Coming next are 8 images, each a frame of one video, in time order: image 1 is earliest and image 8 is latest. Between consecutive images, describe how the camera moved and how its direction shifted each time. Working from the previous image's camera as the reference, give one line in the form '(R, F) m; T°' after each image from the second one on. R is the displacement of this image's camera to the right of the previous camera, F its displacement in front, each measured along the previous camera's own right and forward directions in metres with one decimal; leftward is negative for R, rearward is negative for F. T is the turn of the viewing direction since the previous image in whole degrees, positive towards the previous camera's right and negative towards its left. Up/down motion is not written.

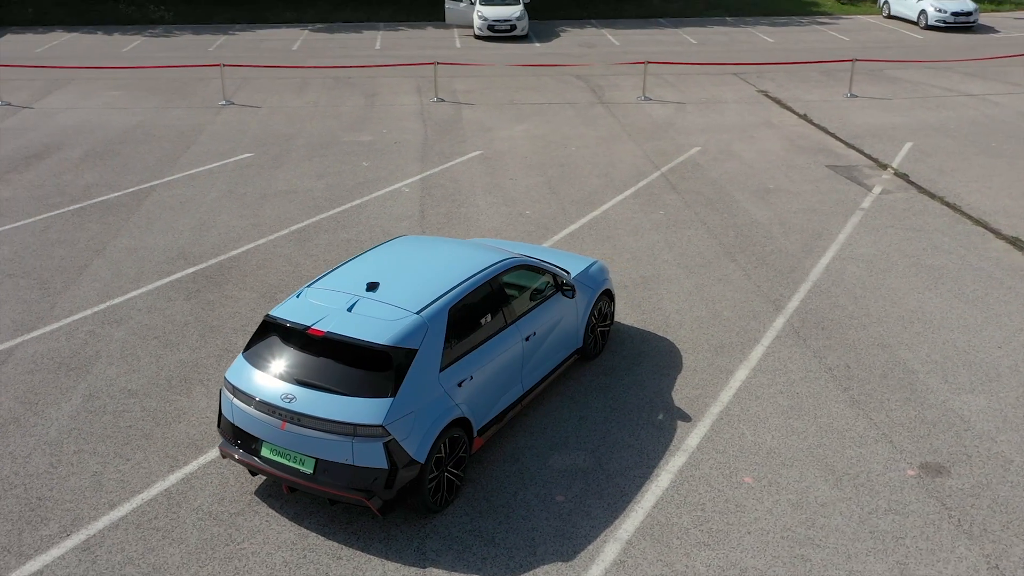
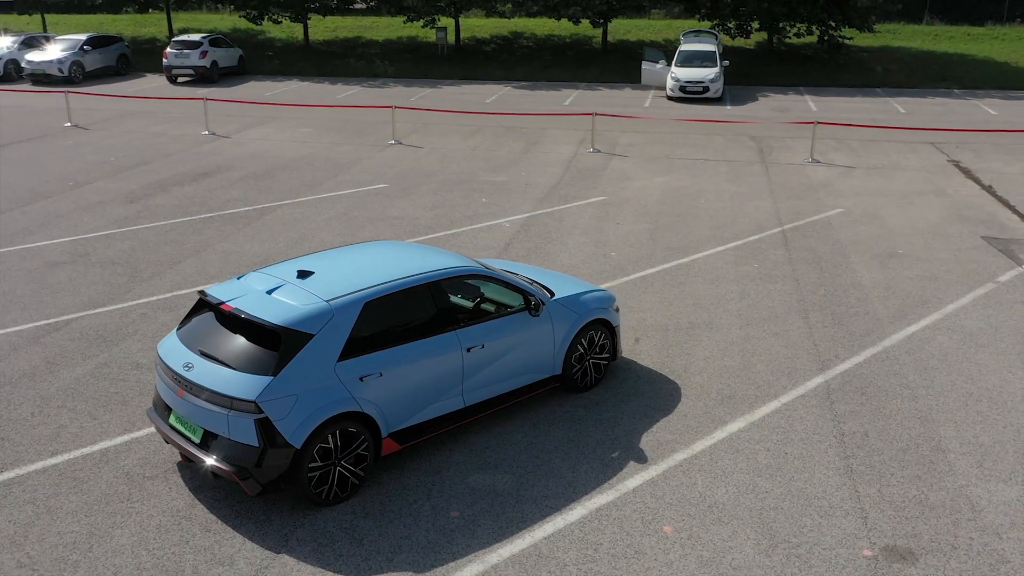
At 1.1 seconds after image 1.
(+2.1, +0.5) m; -16°
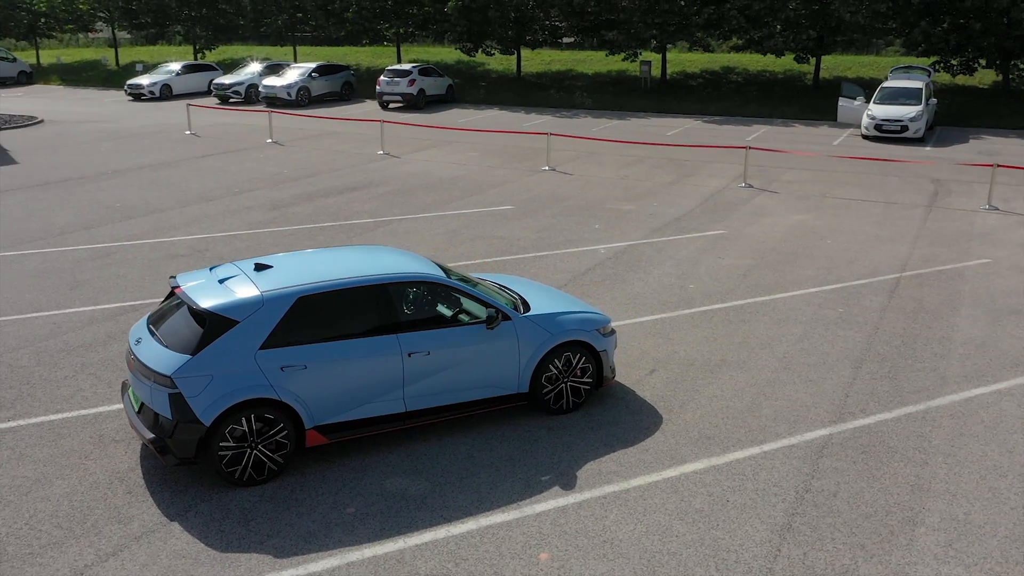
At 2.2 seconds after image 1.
(+2.1, +0.3) m; -15°
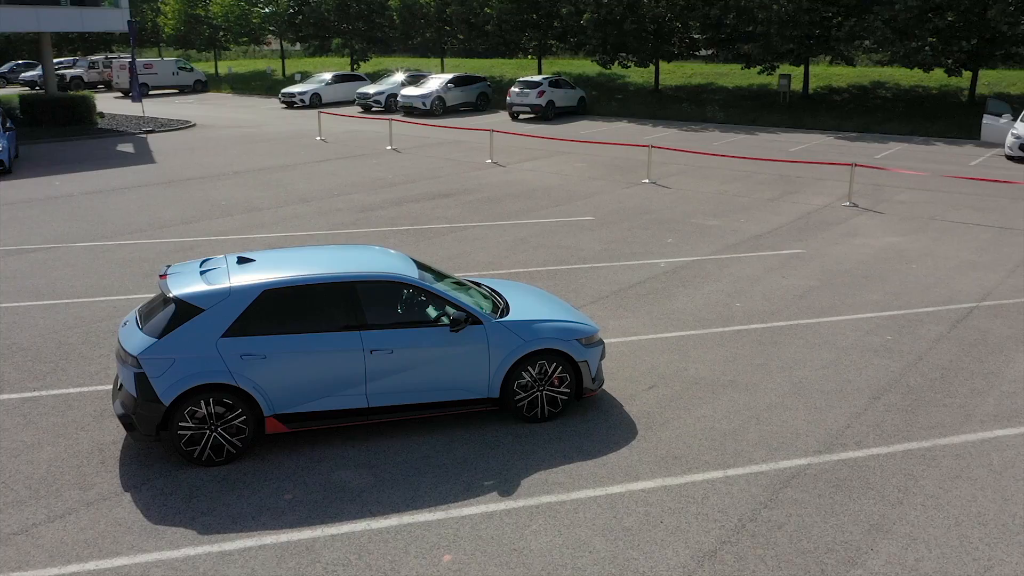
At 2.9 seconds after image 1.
(+1.5, +0.1) m; -10°
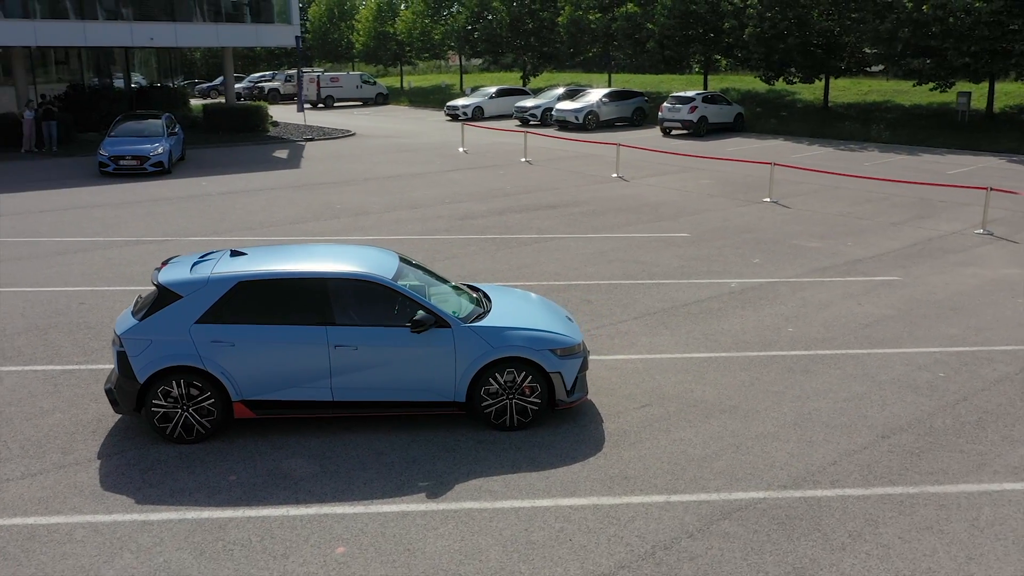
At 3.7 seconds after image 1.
(+1.7, +0.2) m; -12°
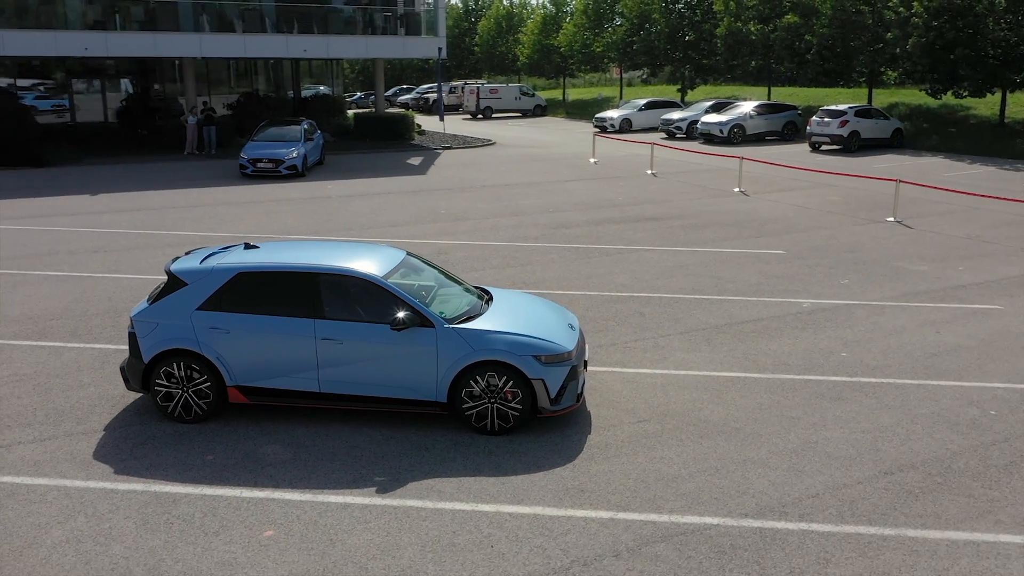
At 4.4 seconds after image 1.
(+1.5, +0.2) m; -11°
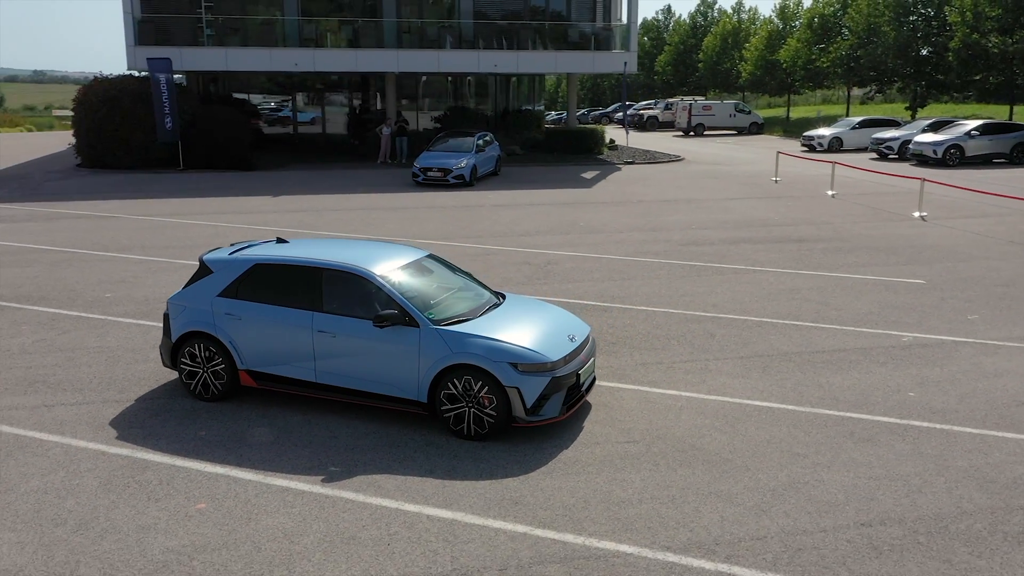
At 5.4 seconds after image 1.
(+2.0, +0.3) m; -15°
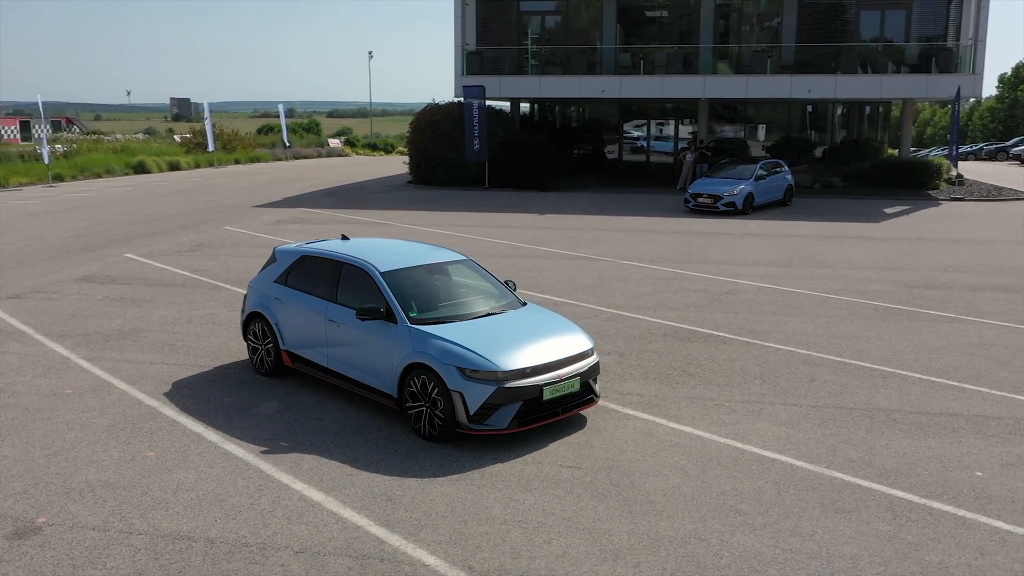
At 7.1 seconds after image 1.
(+3.2, +0.8) m; -25°
